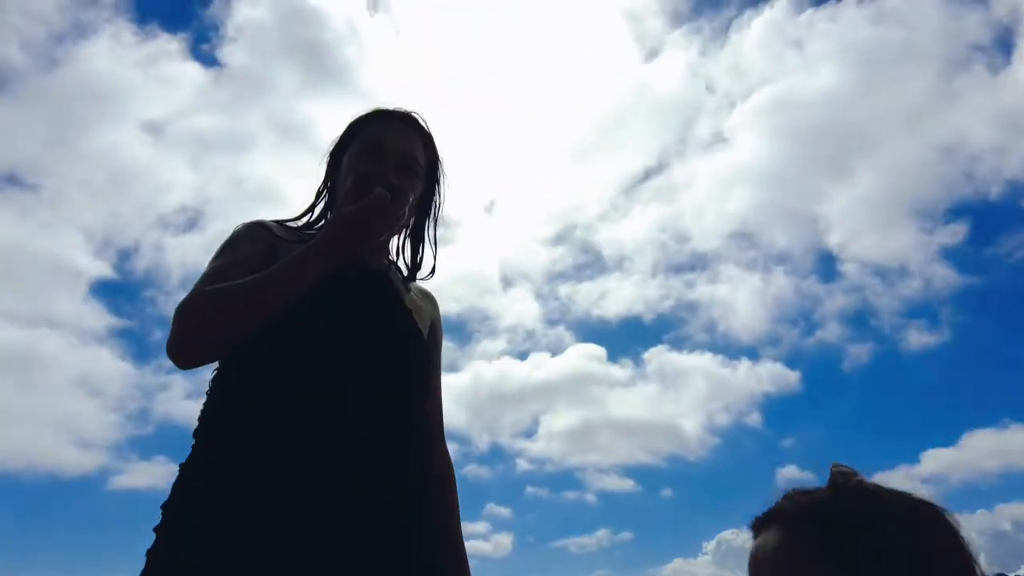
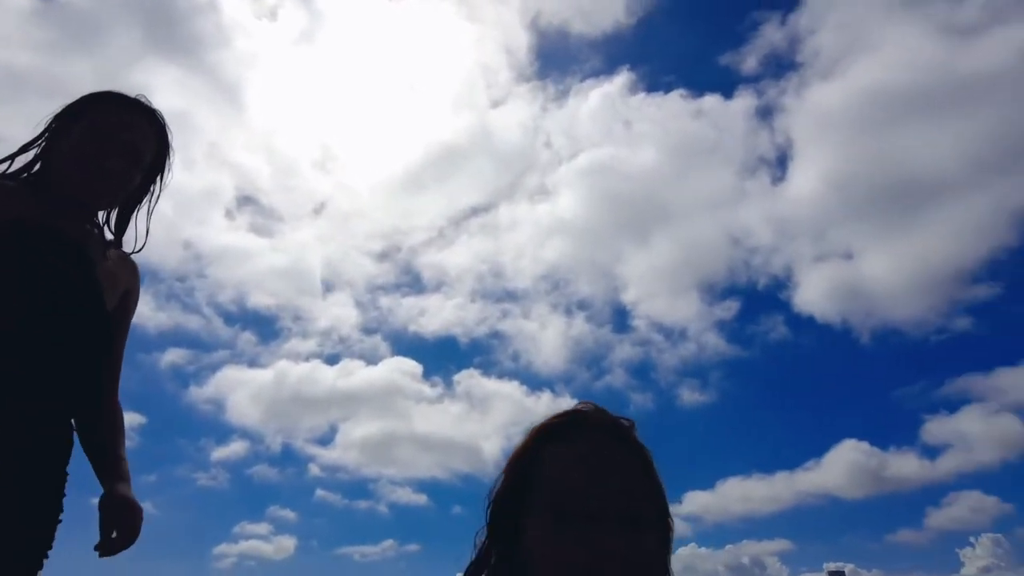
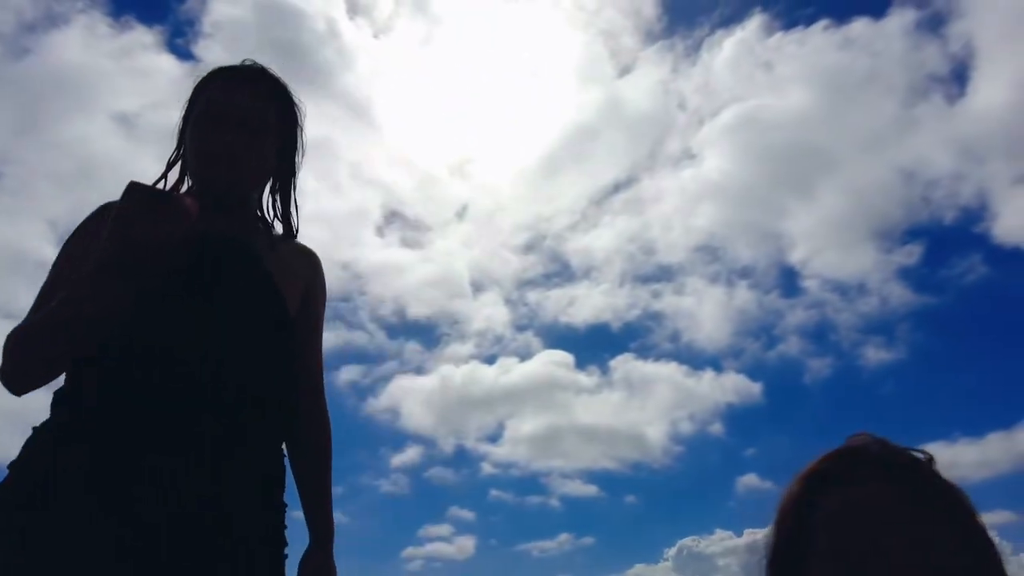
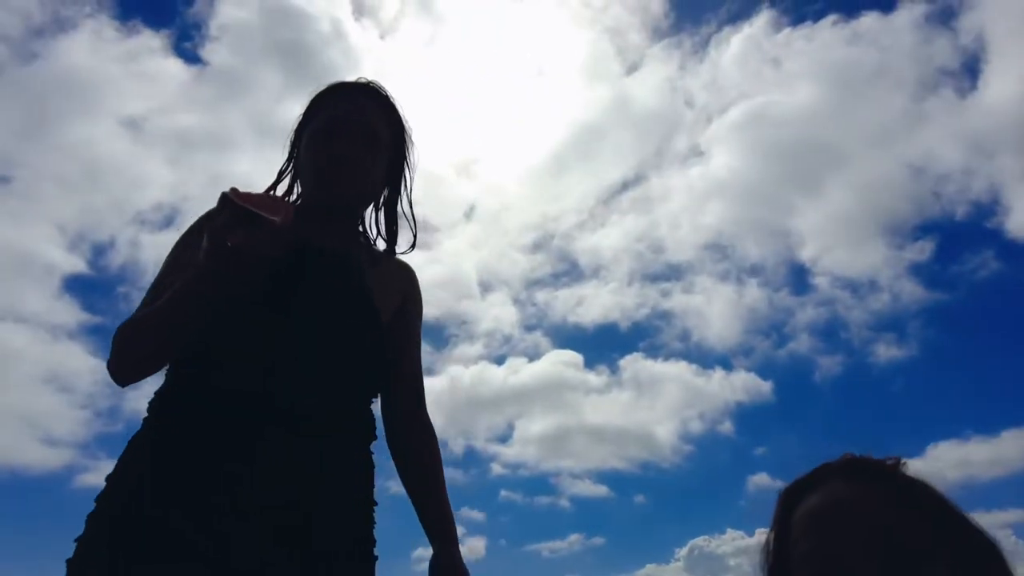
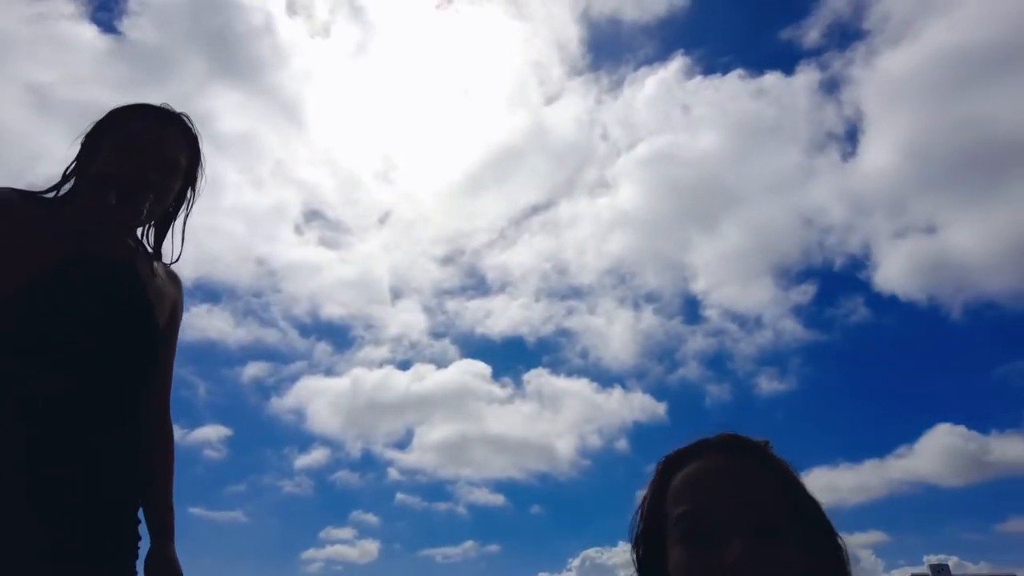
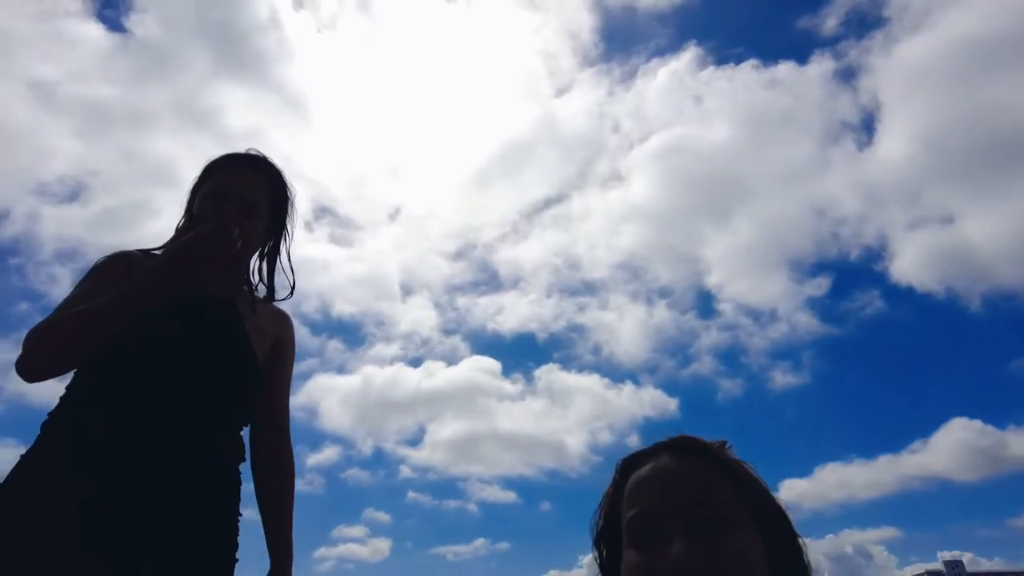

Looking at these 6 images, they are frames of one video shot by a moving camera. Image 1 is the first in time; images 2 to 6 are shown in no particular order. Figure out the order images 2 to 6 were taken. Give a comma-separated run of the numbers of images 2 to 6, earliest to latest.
4, 3, 6, 5, 2
